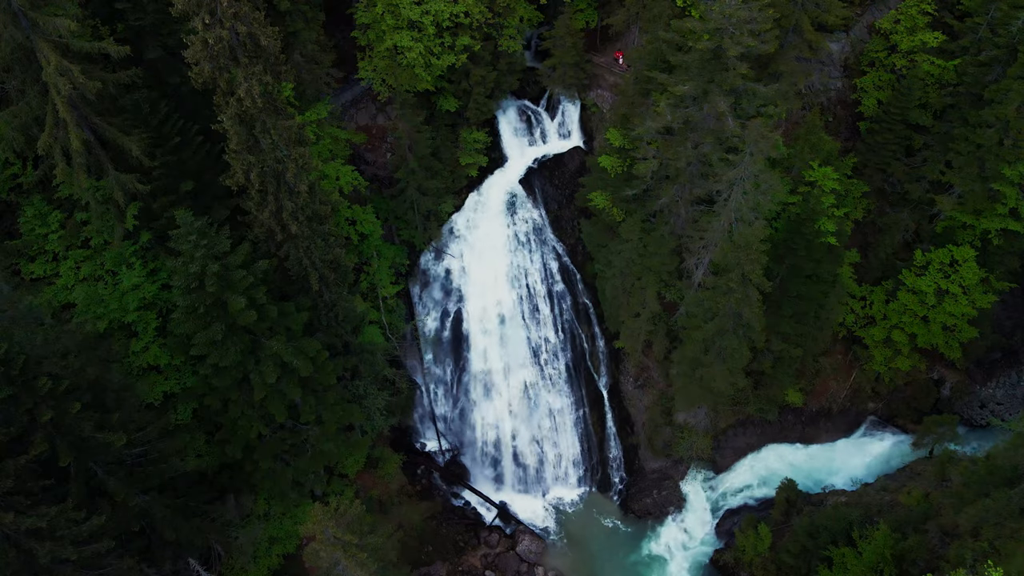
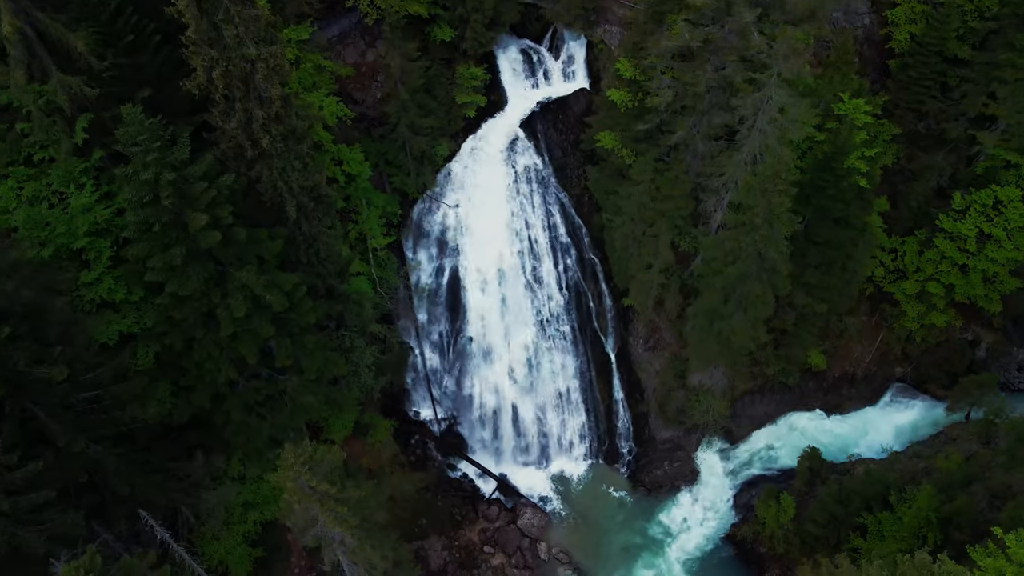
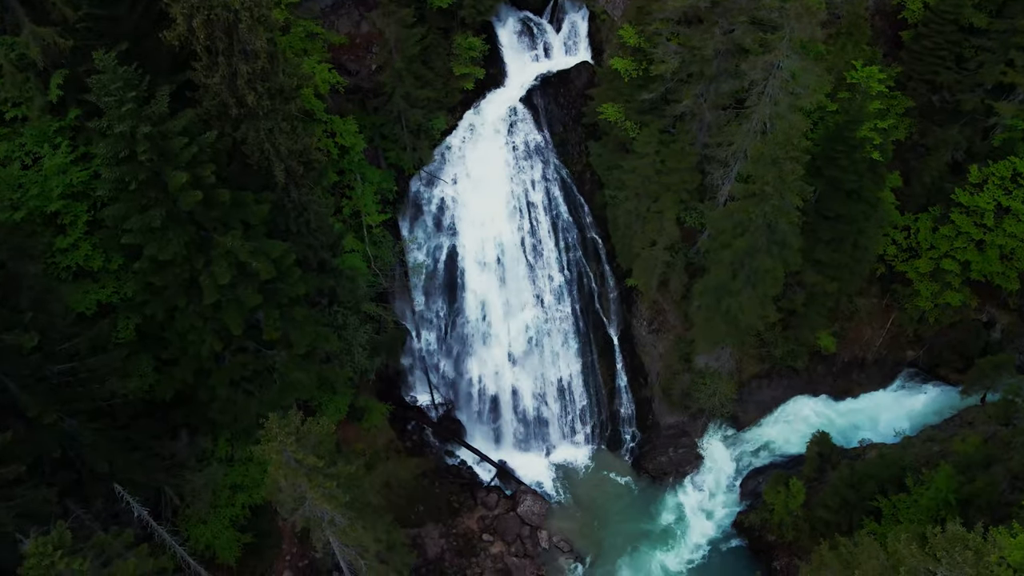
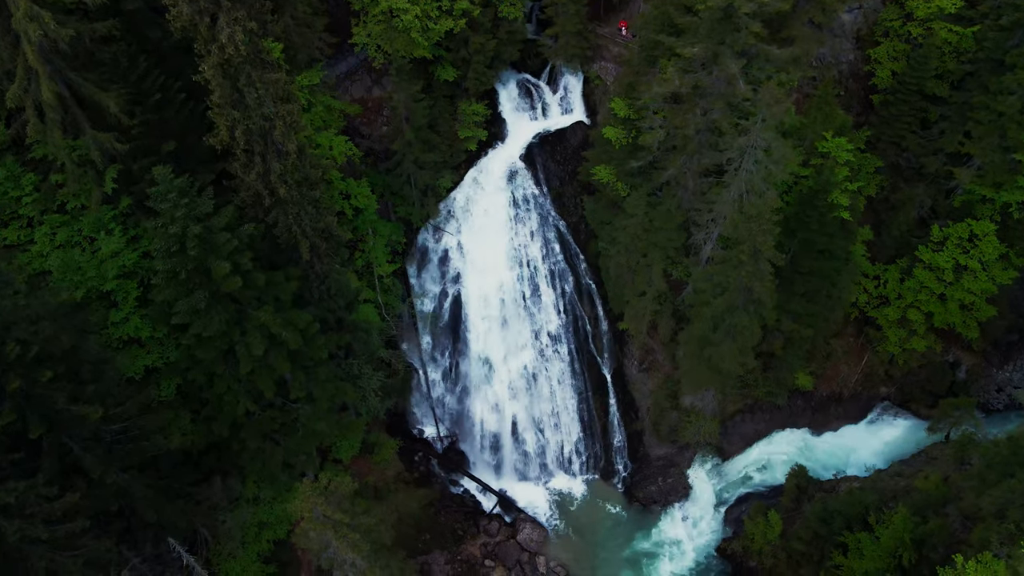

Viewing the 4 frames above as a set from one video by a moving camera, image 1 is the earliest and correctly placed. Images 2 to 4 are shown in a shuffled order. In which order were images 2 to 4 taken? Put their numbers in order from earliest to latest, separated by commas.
4, 2, 3
